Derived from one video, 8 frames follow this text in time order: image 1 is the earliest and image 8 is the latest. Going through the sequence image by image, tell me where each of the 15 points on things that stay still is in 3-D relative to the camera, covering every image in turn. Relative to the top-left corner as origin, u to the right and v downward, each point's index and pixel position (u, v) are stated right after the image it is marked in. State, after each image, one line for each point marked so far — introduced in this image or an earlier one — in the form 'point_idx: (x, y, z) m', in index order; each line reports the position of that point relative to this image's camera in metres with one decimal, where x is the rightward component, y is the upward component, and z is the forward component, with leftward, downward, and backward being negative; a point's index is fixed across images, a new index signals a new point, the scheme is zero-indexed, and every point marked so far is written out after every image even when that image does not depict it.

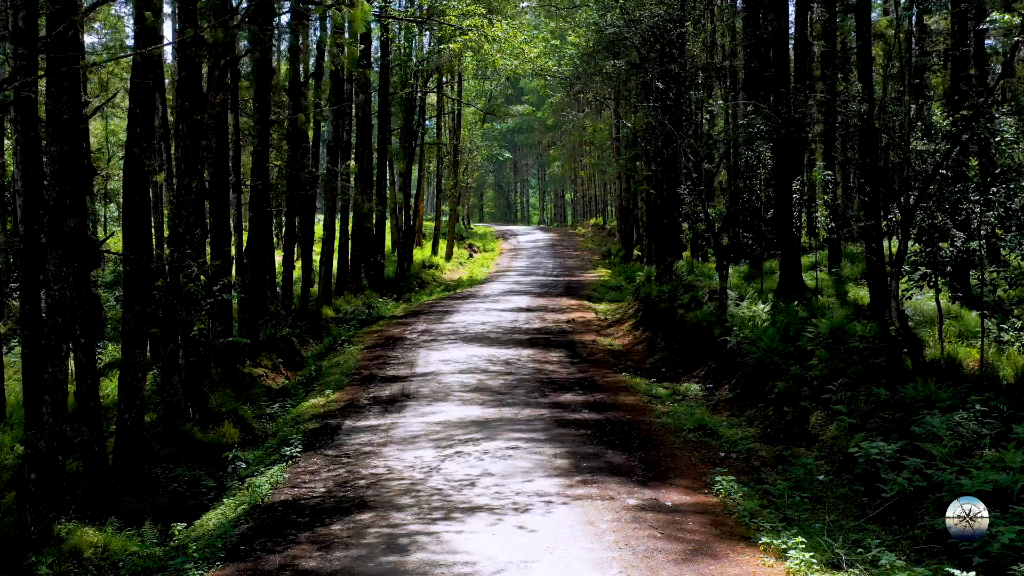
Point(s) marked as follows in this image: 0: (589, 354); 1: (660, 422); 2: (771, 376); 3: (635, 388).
0: (+1.5, -1.3, +15.7) m
1: (+2.0, -1.8, +10.8) m
2: (+3.7, -1.3, +11.4) m
3: (+2.0, -1.6, +12.9) m
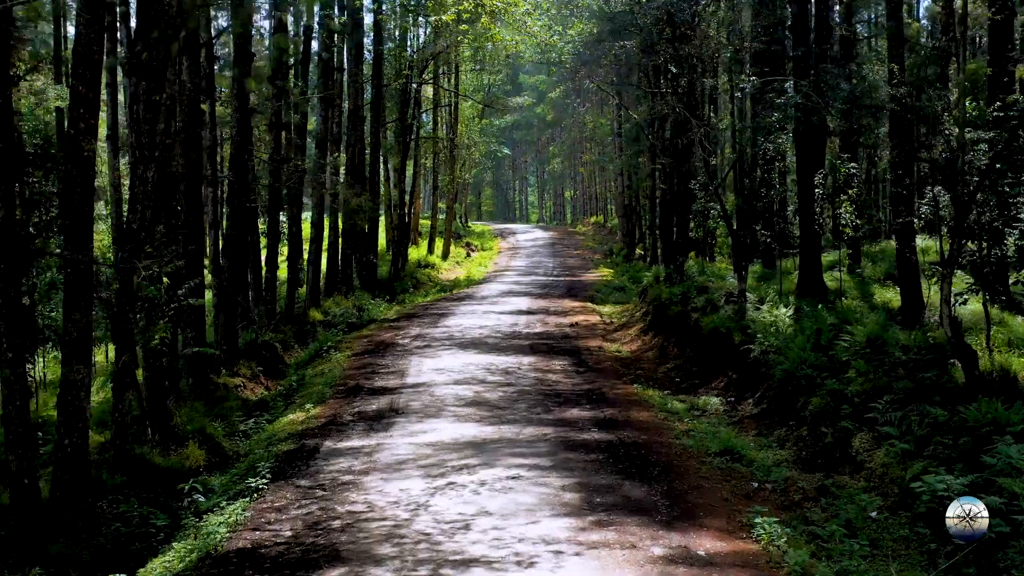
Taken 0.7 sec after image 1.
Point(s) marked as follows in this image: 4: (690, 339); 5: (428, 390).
0: (+1.5, -1.3, +14.4) m
1: (+2.0, -1.8, +9.5) m
2: (+3.7, -1.3, +10.2) m
3: (+2.0, -1.7, +11.7) m
4: (+3.1, -0.9, +14.2) m
5: (-1.3, -1.6, +12.4) m
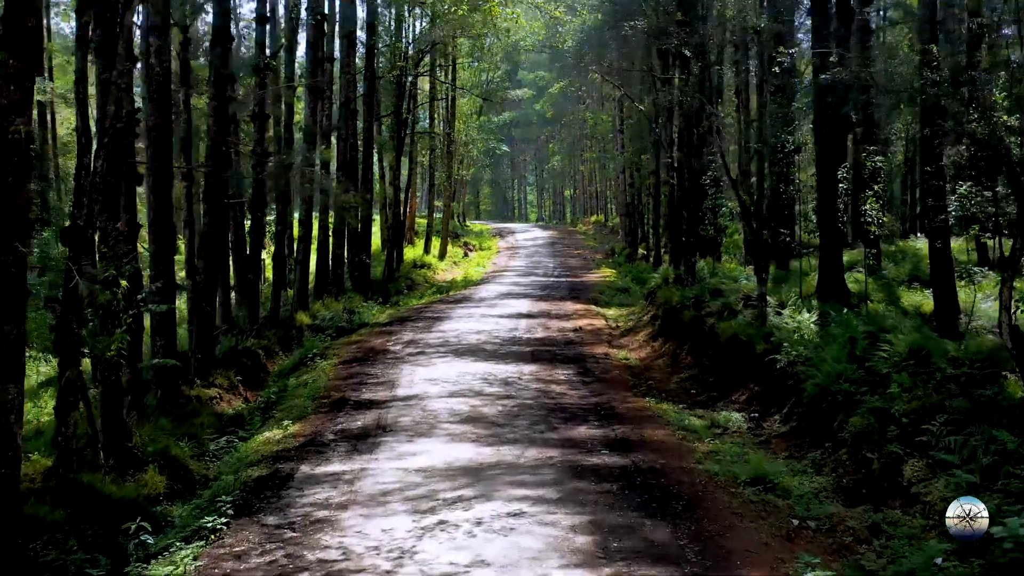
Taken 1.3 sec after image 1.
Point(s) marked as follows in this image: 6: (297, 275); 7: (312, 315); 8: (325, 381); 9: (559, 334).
0: (+1.5, -1.4, +13.3) m
1: (+2.0, -1.9, +8.4) m
2: (+3.7, -1.4, +9.1) m
3: (+2.0, -1.7, +10.5) m
4: (+3.1, -1.0, +13.0) m
5: (-1.3, -1.6, +11.3) m
6: (-5.3, +0.3, +19.8) m
7: (-4.7, -0.7, +19.0) m
8: (-3.1, -1.5, +13.1) m
9: (+1.0, -1.0, +16.7) m
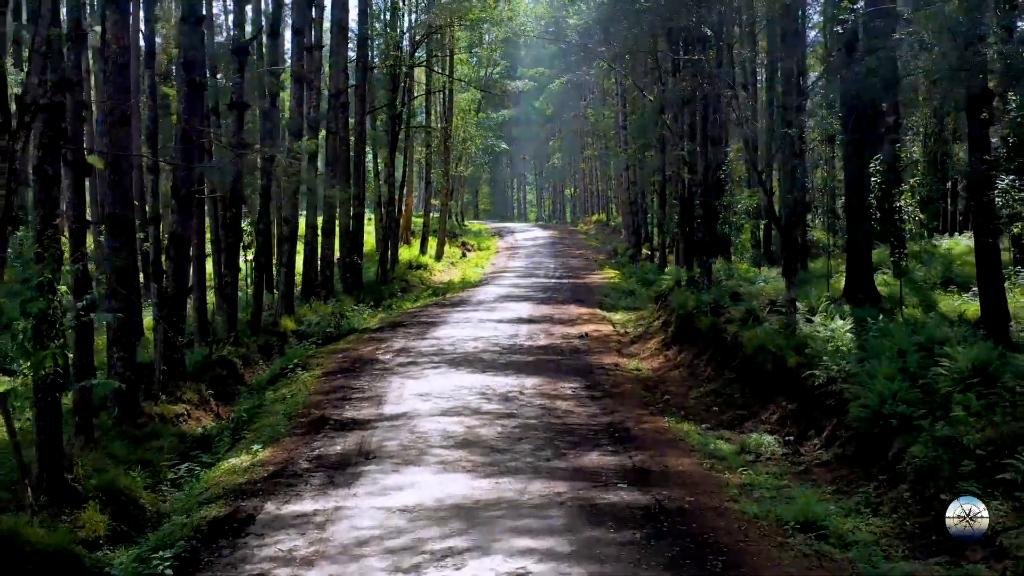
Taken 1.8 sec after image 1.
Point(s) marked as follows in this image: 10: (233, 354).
0: (+1.5, -1.5, +12.0) m
1: (+2.0, -1.9, +7.1) m
2: (+3.7, -1.4, +7.8) m
3: (+2.0, -1.8, +9.2) m
4: (+3.1, -1.0, +11.7) m
5: (-1.3, -1.7, +10.0) m
6: (-5.3, +0.2, +18.5) m
7: (-4.7, -0.7, +17.7) m
8: (-3.1, -1.6, +11.8) m
9: (+1.0, -1.0, +15.4) m
10: (-4.9, -1.2, +14.1) m
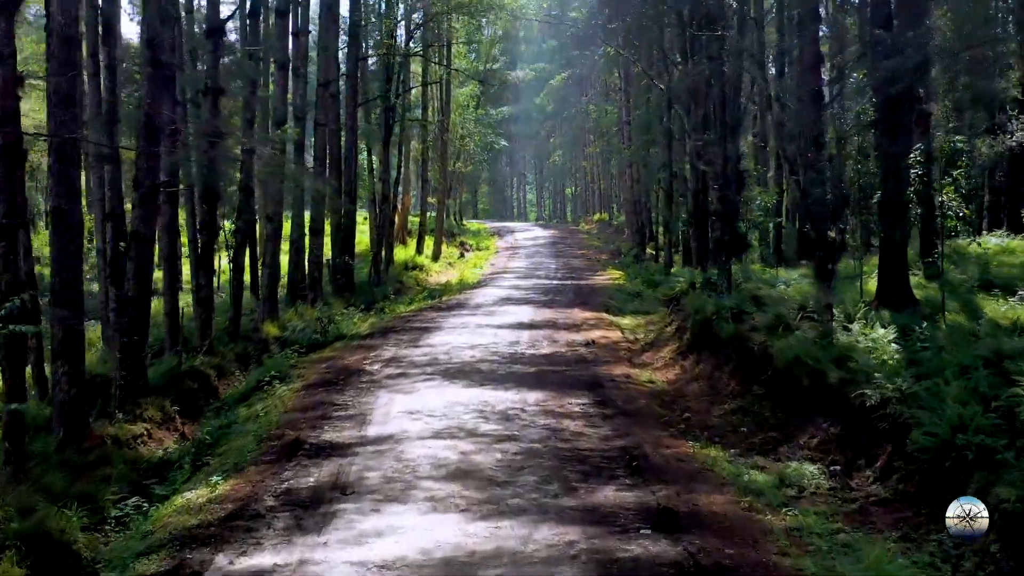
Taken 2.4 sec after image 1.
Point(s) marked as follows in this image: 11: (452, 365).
0: (+1.5, -1.5, +10.7) m
1: (+2.0, -2.0, +5.8) m
2: (+3.7, -1.5, +6.5) m
3: (+2.0, -1.8, +7.9) m
4: (+3.1, -1.1, +10.5) m
5: (-1.3, -1.8, +8.7) m
6: (-5.3, +0.2, +17.2) m
7: (-4.7, -0.8, +16.4) m
8: (-3.0, -1.6, +10.5) m
9: (+1.0, -1.1, +14.2) m
10: (-4.9, -1.2, +12.8) m
11: (-1.0, -1.2, +12.9) m
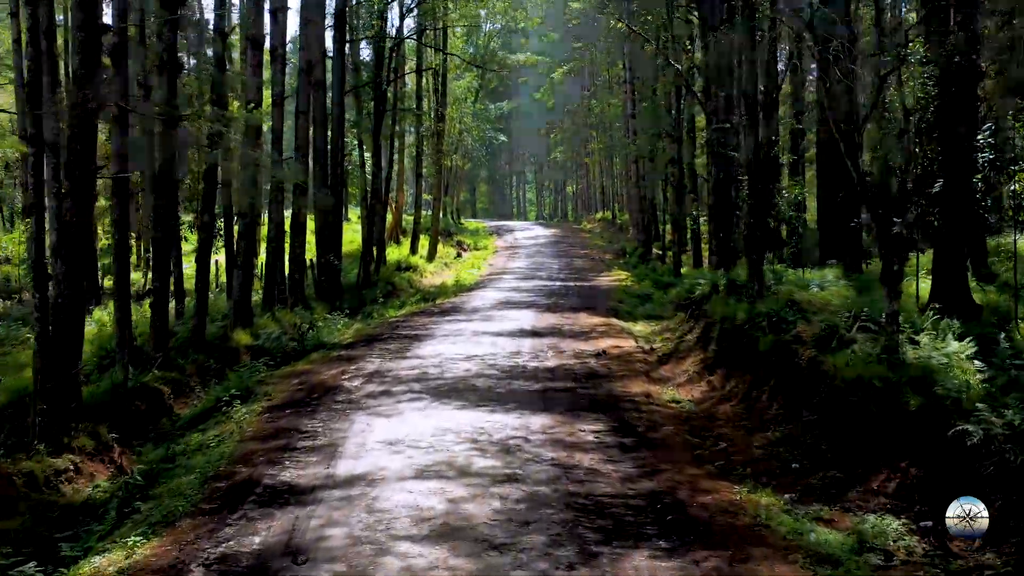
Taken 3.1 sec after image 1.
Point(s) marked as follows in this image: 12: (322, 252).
0: (+1.5, -1.6, +9.0) m
1: (+2.0, -2.1, +4.1) m
2: (+3.7, -1.5, +4.8) m
3: (+2.0, -1.9, +6.2) m
4: (+3.2, -1.1, +8.7) m
5: (-1.3, -1.8, +7.0) m
6: (-5.3, +0.1, +15.5) m
7: (-4.7, -0.8, +14.6) m
8: (-3.0, -1.7, +8.8) m
9: (+1.0, -1.1, +12.4) m
10: (-4.9, -1.3, +11.1) m
11: (-0.9, -1.3, +11.2) m
12: (-4.7, +0.9, +19.8) m
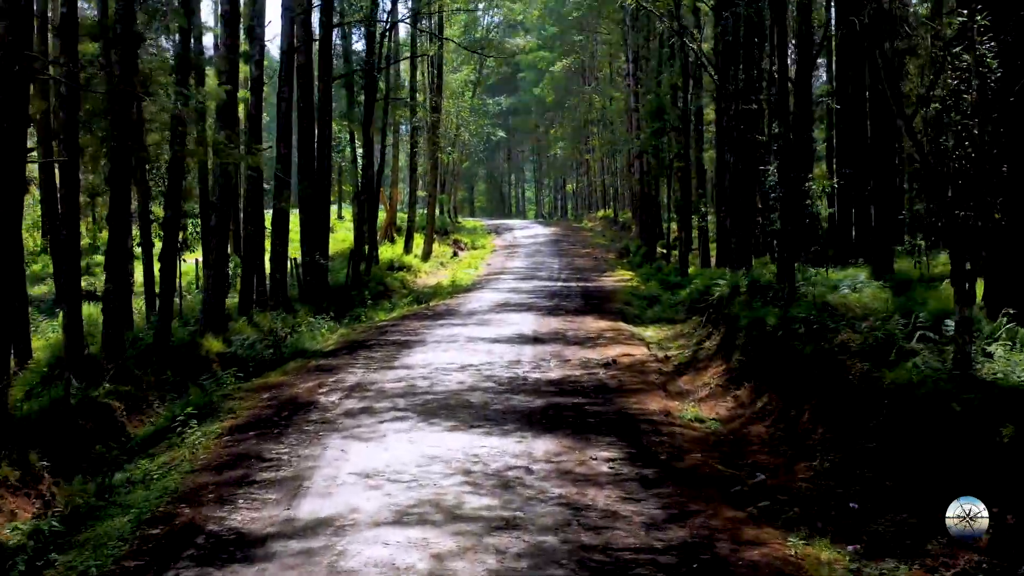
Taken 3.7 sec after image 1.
0: (+1.5, -1.6, +7.6) m
1: (+2.0, -2.1, +2.7) m
2: (+3.7, -1.6, +3.4) m
3: (+2.0, -1.9, +4.9) m
4: (+3.1, -1.2, +7.4) m
5: (-1.3, -1.8, +5.6) m
6: (-5.3, +0.1, +14.1) m
7: (-4.7, -0.9, +13.3) m
8: (-3.0, -1.7, +7.5) m
9: (+1.0, -1.2, +11.1) m
10: (-4.9, -1.3, +9.7) m
11: (-1.0, -1.3, +9.8) m
12: (-4.7, +0.9, +18.5) m
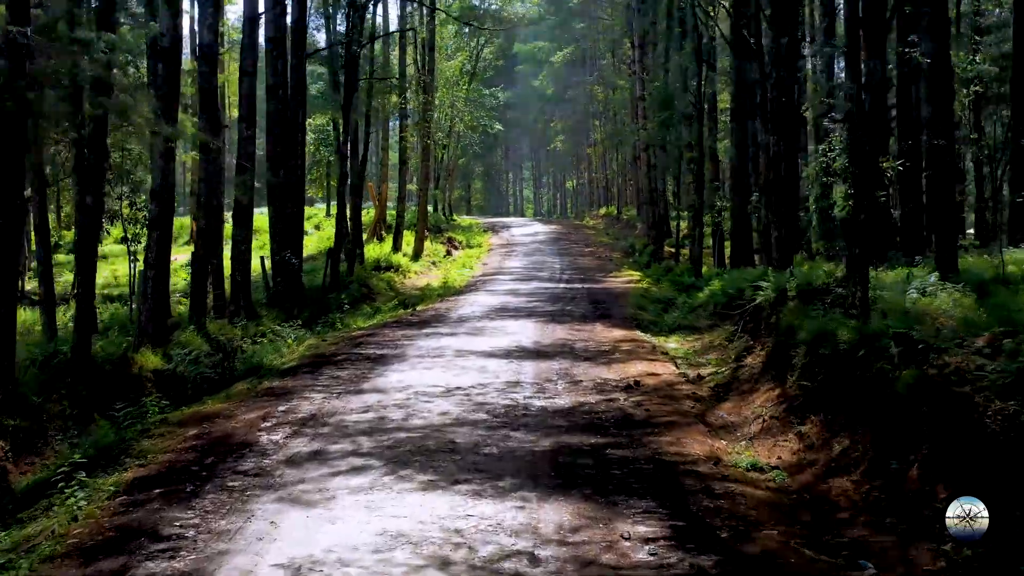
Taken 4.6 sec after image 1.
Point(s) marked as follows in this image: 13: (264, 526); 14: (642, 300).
0: (+1.5, -1.6, +5.4) m
1: (+2.0, -2.1, +0.5) m
2: (+3.7, -1.6, +1.2) m
3: (+2.0, -1.9, +2.6) m
4: (+3.1, -1.2, +5.2) m
5: (-1.3, -1.9, +3.4) m
6: (-5.3, 0.0, +11.8) m
7: (-4.8, -0.9, +11.0) m
8: (-3.1, -1.8, +5.2) m
9: (+1.0, -1.2, +8.8) m
10: (-4.9, -1.4, +7.5) m
11: (-1.0, -1.4, +7.6) m
12: (-4.8, +0.8, +16.2) m
13: (-1.7, -1.6, +5.6) m
14: (+2.8, -0.3, +17.4) m
